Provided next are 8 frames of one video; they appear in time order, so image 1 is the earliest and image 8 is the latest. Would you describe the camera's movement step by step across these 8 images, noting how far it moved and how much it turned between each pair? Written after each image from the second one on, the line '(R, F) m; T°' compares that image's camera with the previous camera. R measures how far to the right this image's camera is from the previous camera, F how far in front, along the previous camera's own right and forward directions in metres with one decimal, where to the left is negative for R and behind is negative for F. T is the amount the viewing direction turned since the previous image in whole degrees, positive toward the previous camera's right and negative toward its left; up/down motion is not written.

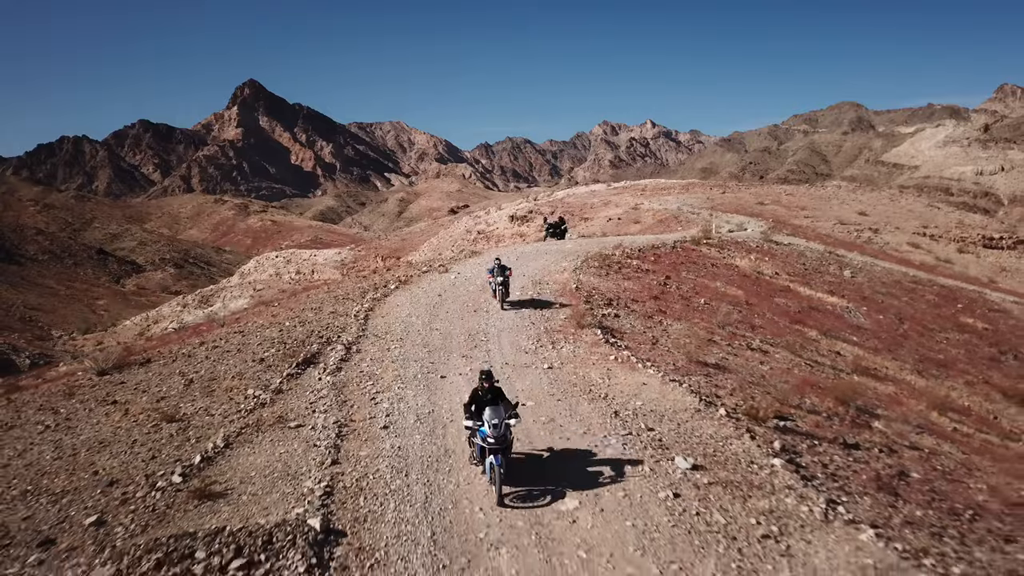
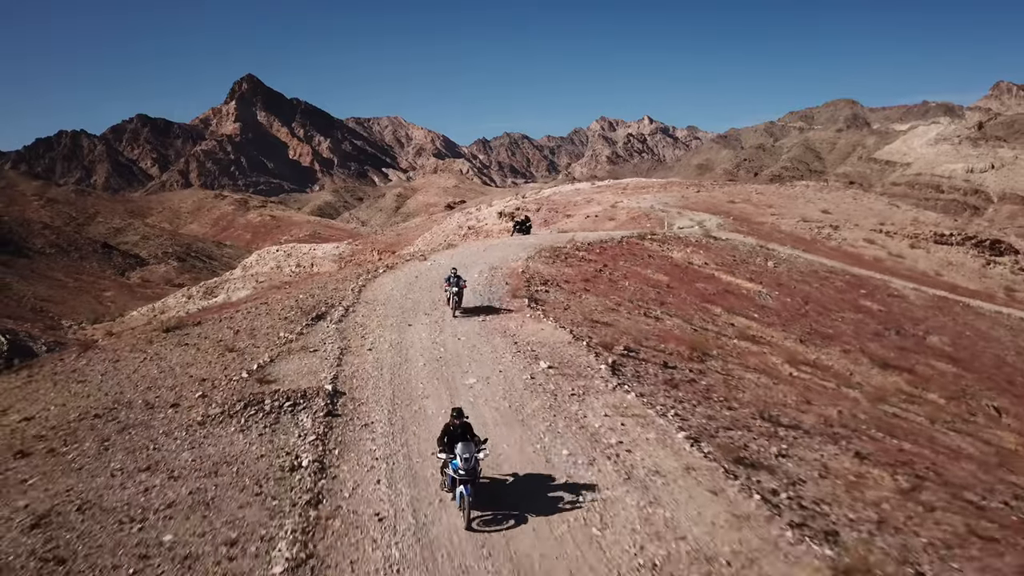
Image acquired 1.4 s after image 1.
(+1.0, -5.2) m; 0°
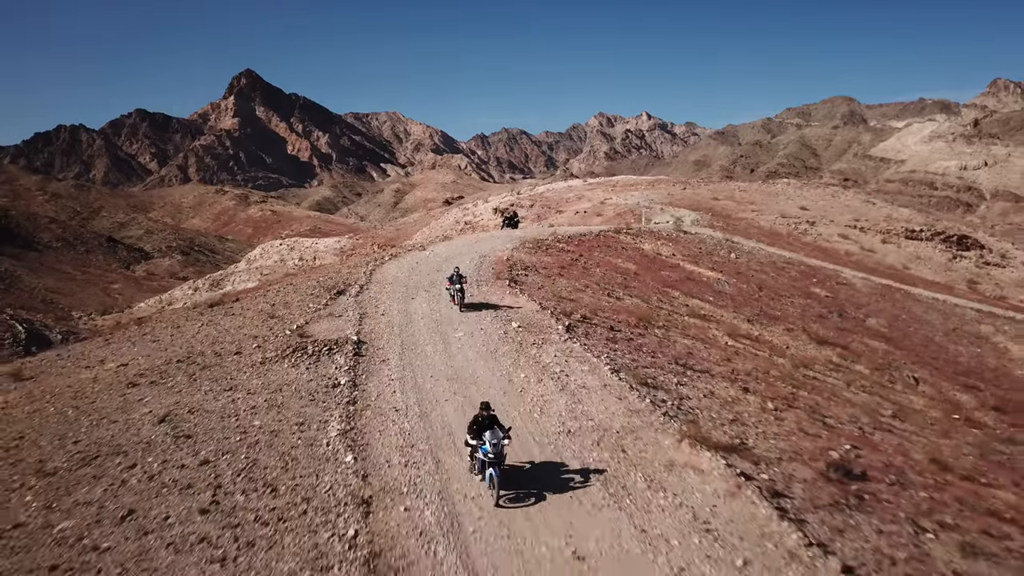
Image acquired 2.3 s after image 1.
(+0.4, -4.1) m; 0°
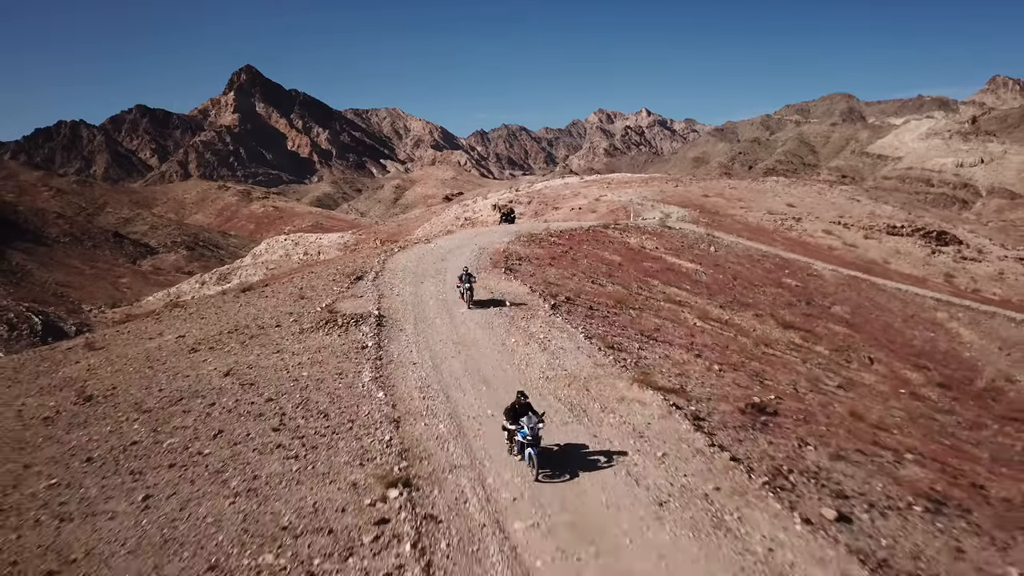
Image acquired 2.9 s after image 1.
(+0.1, -3.3) m; 0°
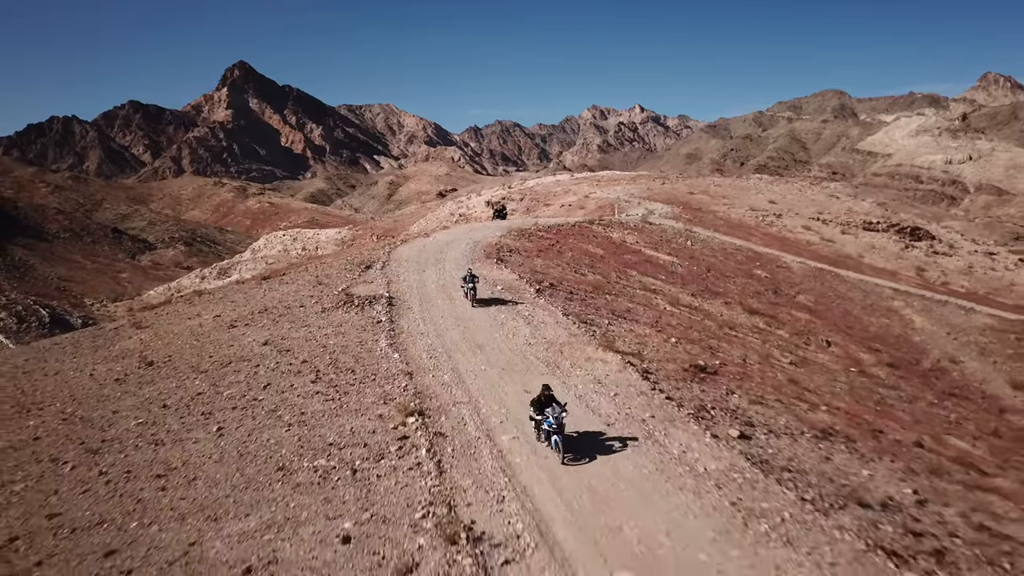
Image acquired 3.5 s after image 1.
(+0.1, -3.4) m; 0°
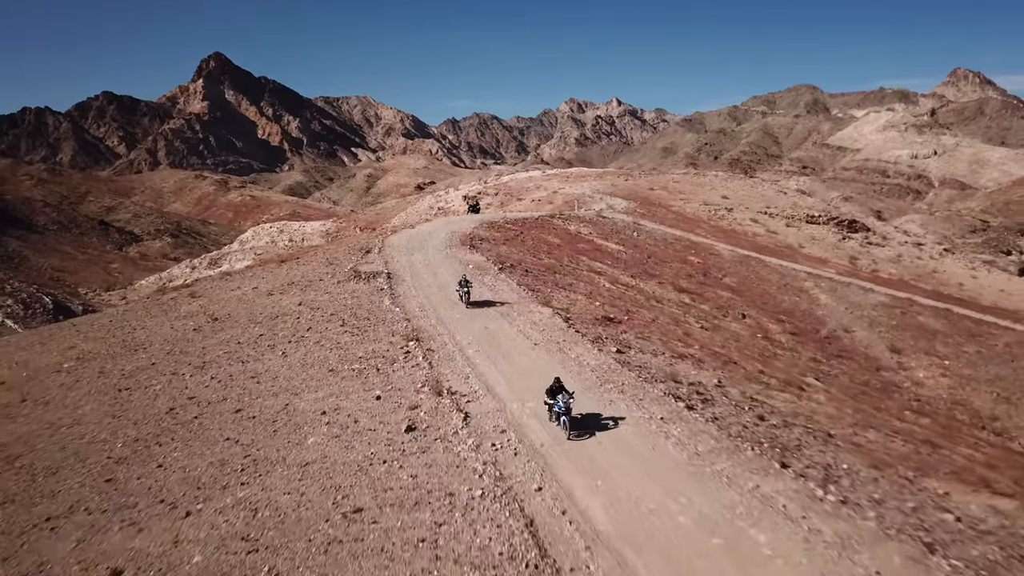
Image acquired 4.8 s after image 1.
(+0.4, -7.5) m; +2°
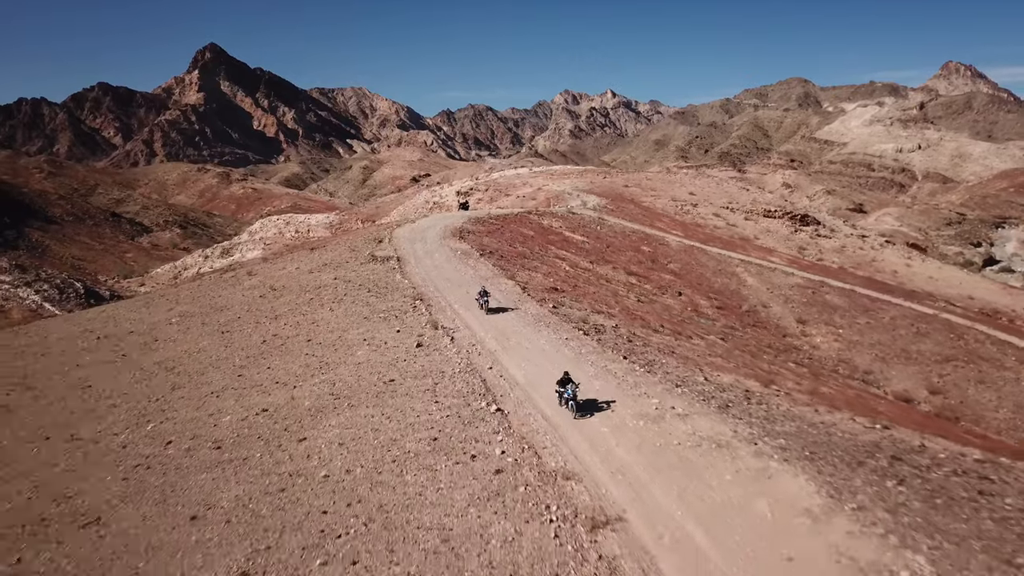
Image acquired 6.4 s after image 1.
(+0.9, -10.6) m; 0°
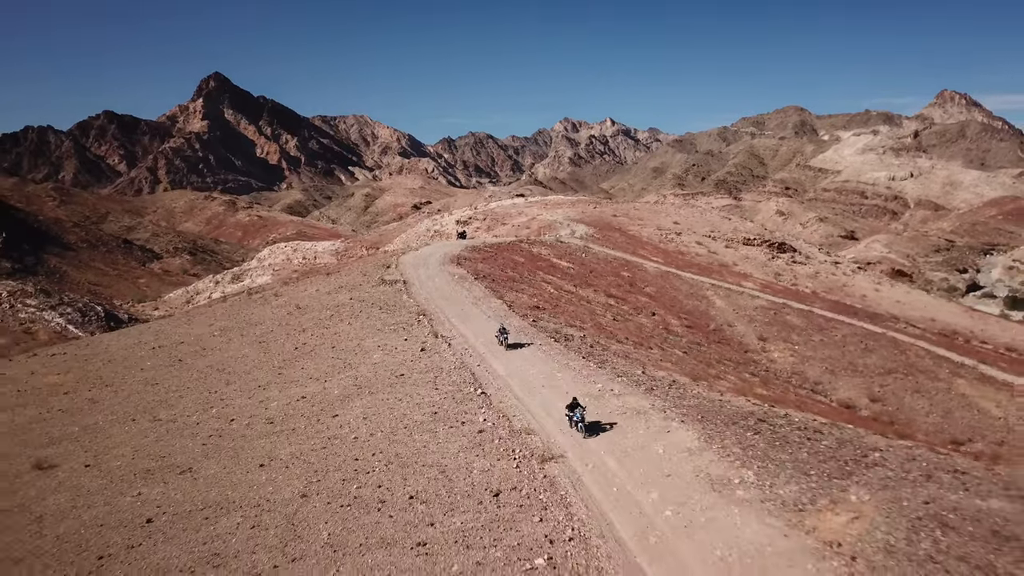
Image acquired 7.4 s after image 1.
(+0.6, -6.7) m; 0°
